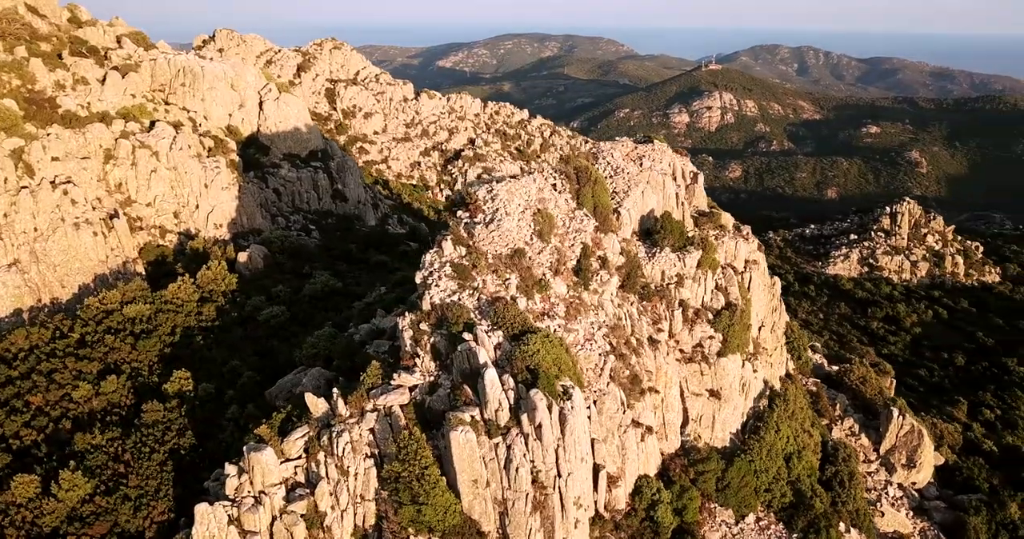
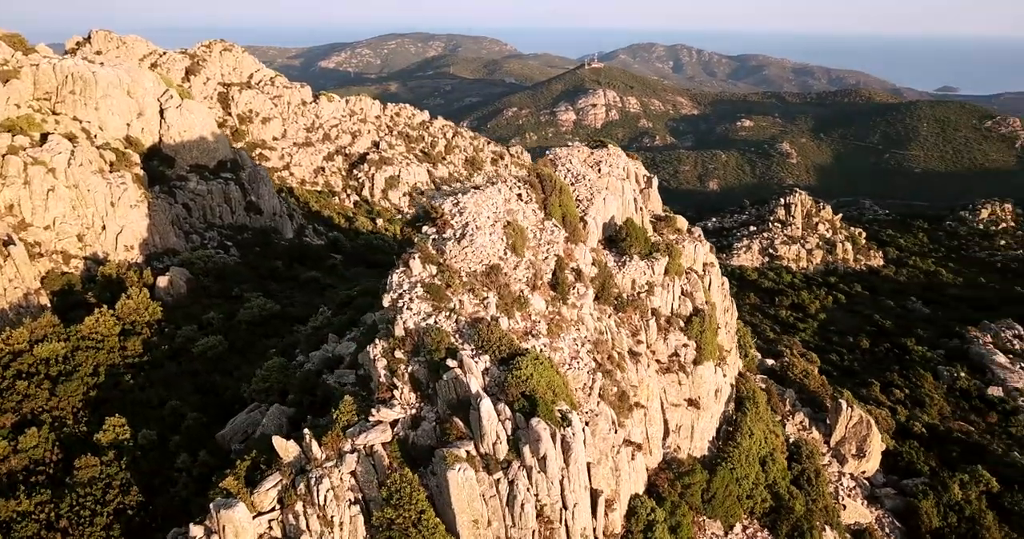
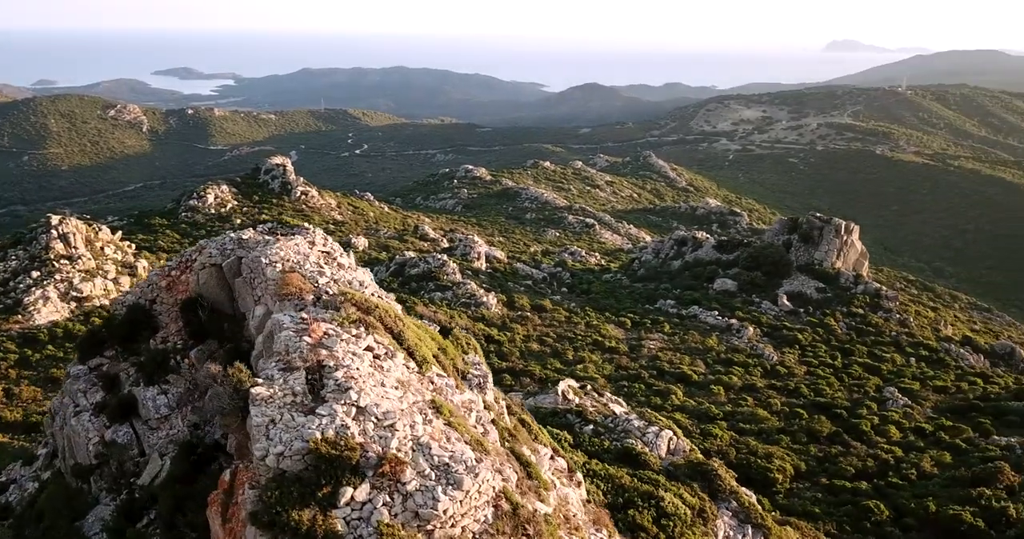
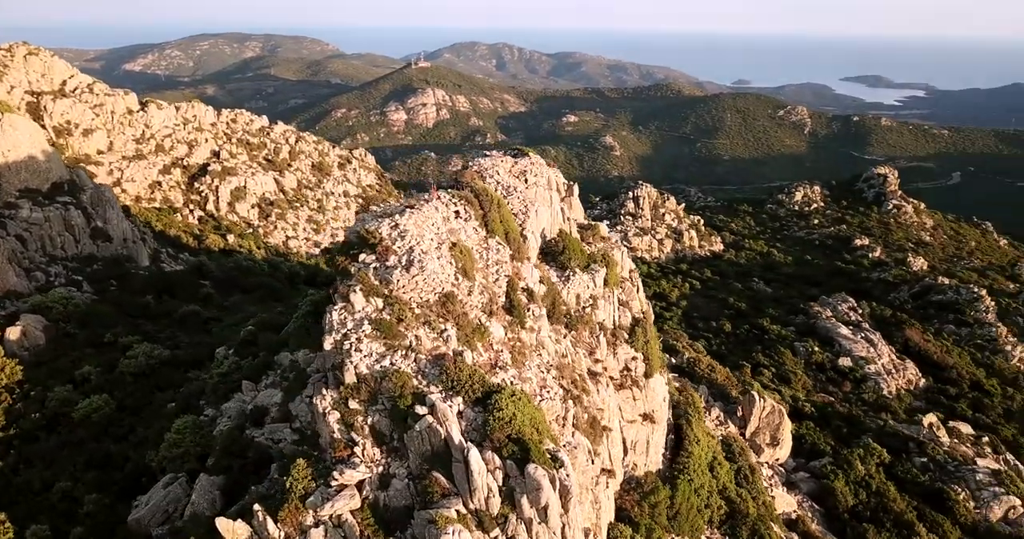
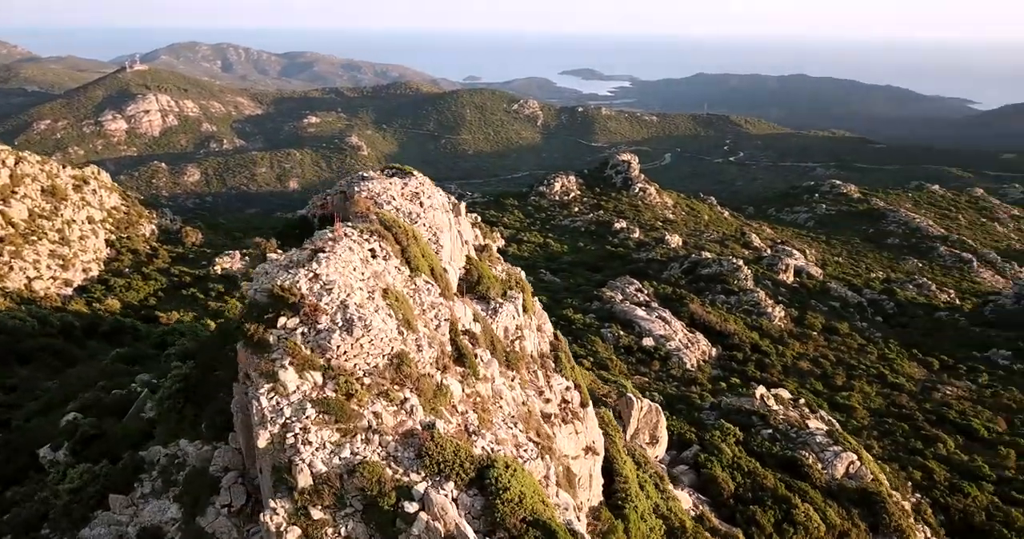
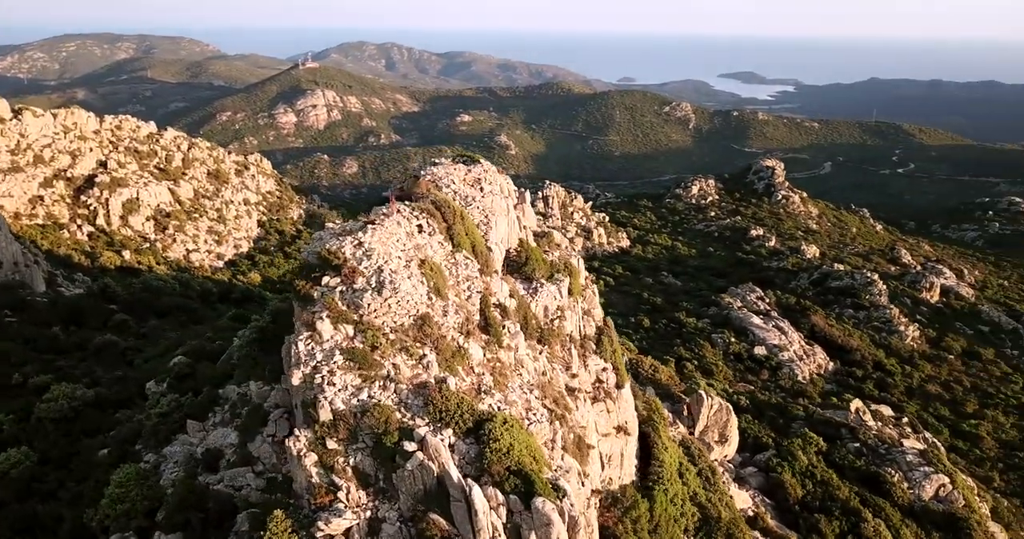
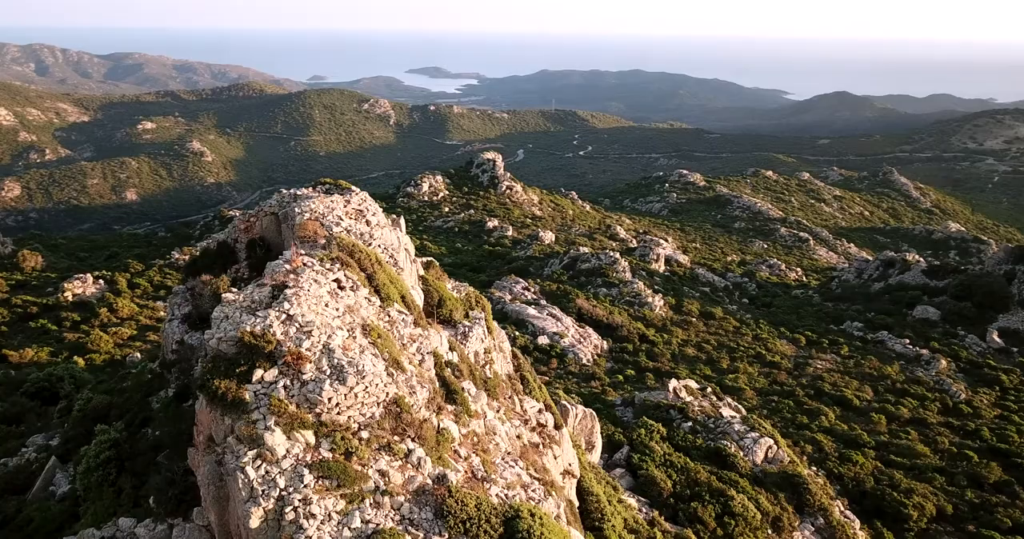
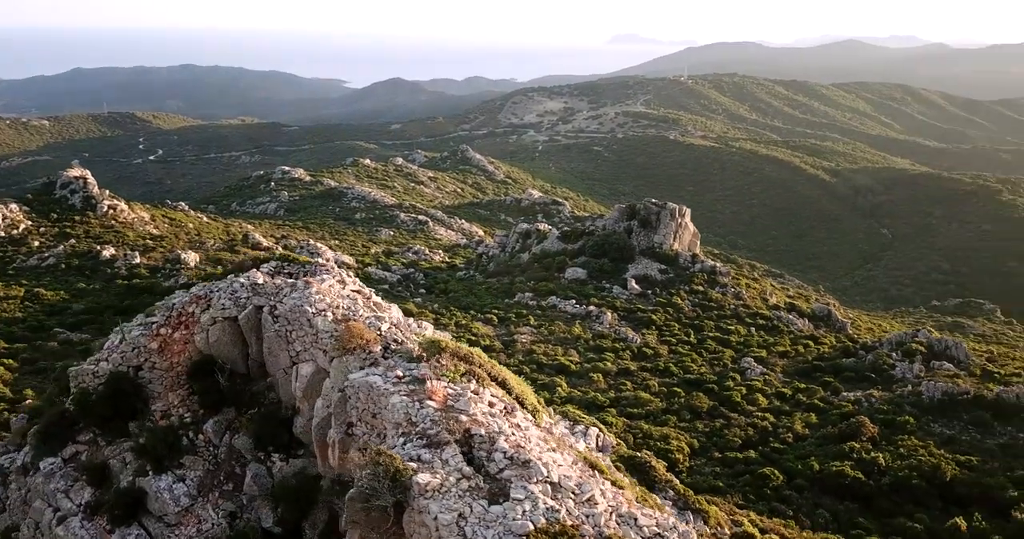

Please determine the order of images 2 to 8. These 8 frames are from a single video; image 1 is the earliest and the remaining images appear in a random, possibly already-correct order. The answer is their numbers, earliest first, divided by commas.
2, 4, 6, 5, 7, 3, 8
